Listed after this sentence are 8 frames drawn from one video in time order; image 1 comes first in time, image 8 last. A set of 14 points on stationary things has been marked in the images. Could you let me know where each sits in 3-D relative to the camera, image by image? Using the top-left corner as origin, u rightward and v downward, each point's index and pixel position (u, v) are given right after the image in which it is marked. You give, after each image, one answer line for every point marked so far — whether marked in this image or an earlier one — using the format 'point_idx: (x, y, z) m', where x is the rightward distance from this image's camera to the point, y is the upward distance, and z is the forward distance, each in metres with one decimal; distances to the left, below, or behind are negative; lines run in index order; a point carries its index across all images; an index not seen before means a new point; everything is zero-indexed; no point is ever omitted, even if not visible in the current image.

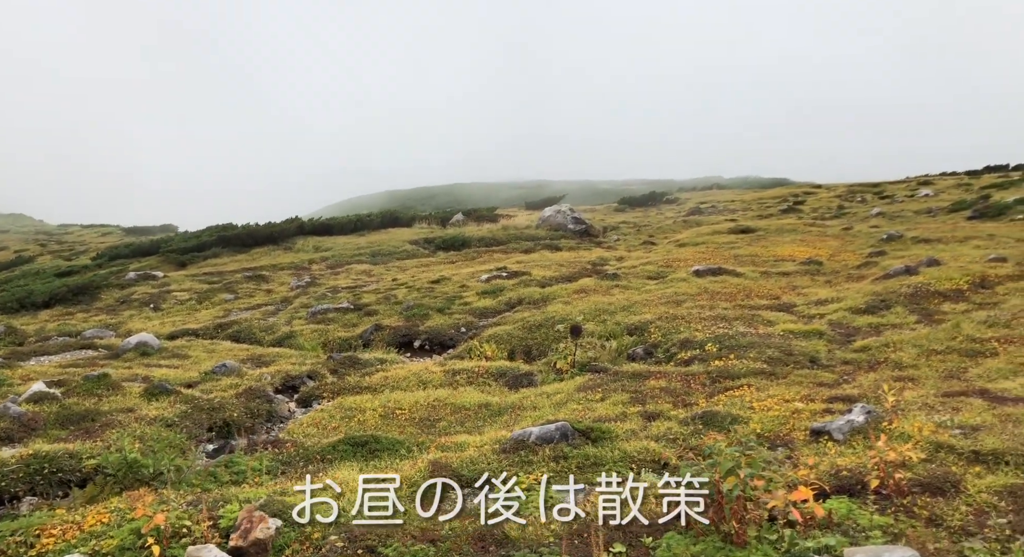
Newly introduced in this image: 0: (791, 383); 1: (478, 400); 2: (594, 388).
0: (+6.0, -2.3, +19.5) m
1: (-0.8, -2.7, +20.1) m
2: (+1.8, -2.4, +19.8) m
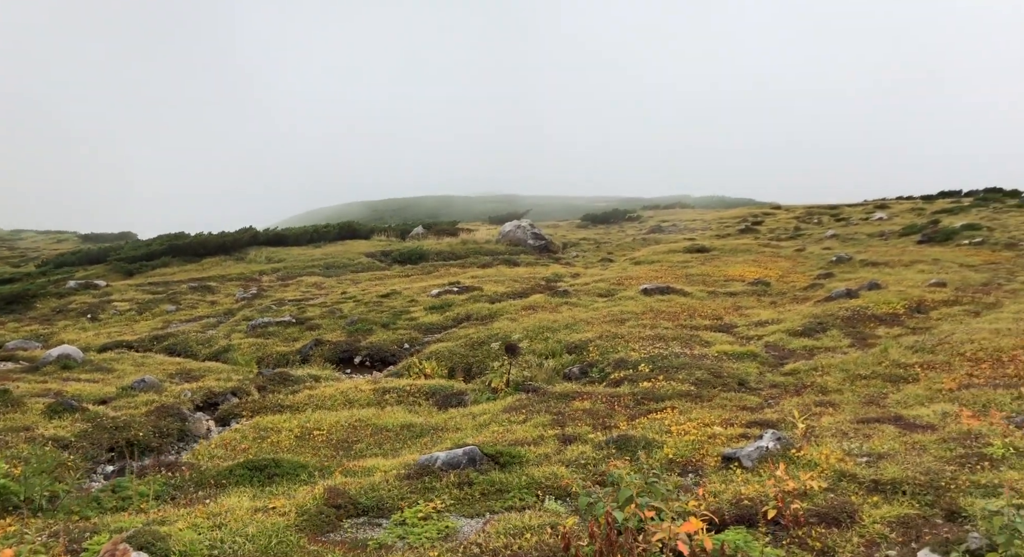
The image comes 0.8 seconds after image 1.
0: (+4.4, -2.8, +19.6) m
1: (-2.5, -3.1, +19.9) m
2: (+0.2, -2.8, +19.7) m
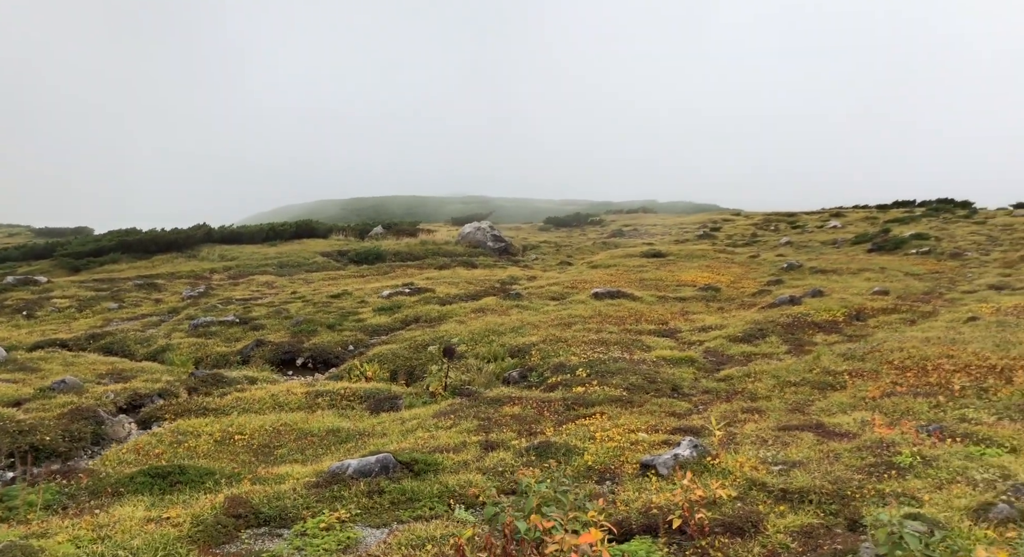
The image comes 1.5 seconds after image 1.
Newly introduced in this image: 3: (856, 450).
0: (+2.9, -3.0, +19.6) m
1: (-4.0, -3.2, +19.6) m
2: (-1.4, -2.9, +19.5) m
3: (+5.6, -2.8, +14.5) m
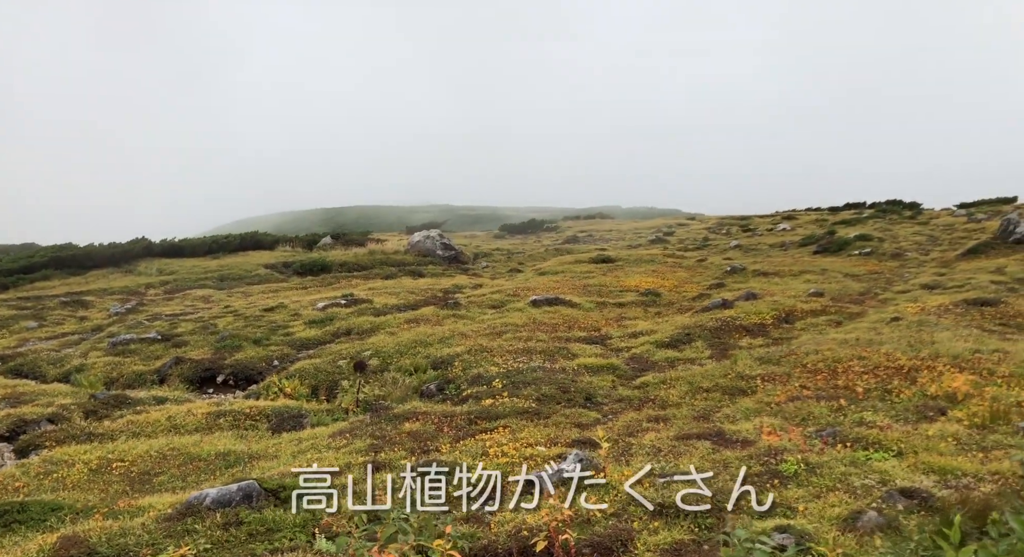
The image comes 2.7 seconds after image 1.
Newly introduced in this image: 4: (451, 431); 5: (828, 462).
0: (+0.7, -3.2, +19.3) m
1: (-6.1, -3.5, +18.9) m
2: (-3.5, -3.2, +19.0) m
3: (+3.7, -2.9, +14.4) m
4: (-1.2, -3.1, +17.9) m
5: (+4.8, -2.8, +13.7) m
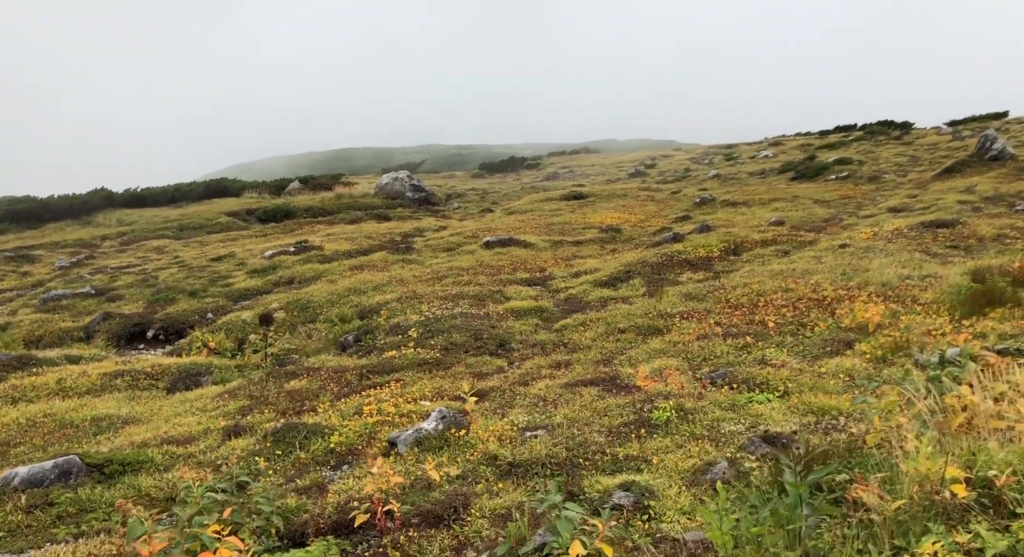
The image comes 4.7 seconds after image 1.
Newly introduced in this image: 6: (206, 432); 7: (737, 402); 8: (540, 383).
0: (-1.4, -2.0, +18.6) m
1: (-8.3, -2.7, +18.0) m
2: (-5.7, -2.3, +18.1) m
3: (+1.7, -2.0, +13.8) m
4: (-3.3, -2.1, +17.1) m
5: (+2.8, -1.9, +13.1) m
6: (-4.8, -2.4, +14.0) m
7: (+3.4, -1.9, +13.4) m
8: (+0.5, -2.0, +17.0) m
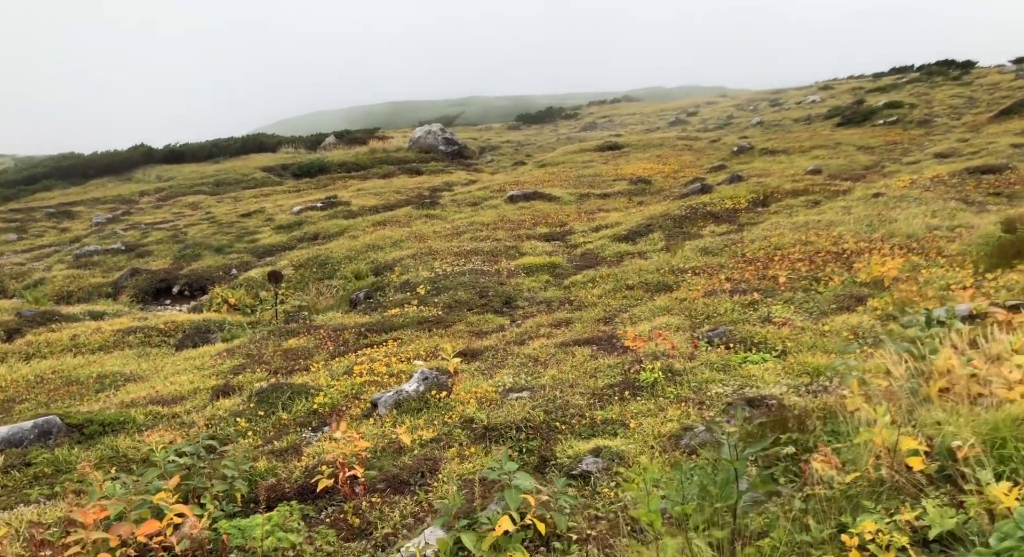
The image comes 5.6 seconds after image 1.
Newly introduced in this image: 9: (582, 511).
0: (-1.4, -1.1, +18.4) m
1: (-8.3, -1.9, +18.2) m
2: (-5.7, -1.4, +18.2) m
3: (+1.5, -1.3, +13.5) m
4: (-3.4, -1.3, +17.1) m
5: (+2.6, -1.3, +12.8) m
6: (-4.9, -1.8, +14.0) m
7: (+3.2, -1.2, +13.1) m
8: (+0.5, -1.2, +16.7) m
9: (+0.7, -2.2, +8.5) m
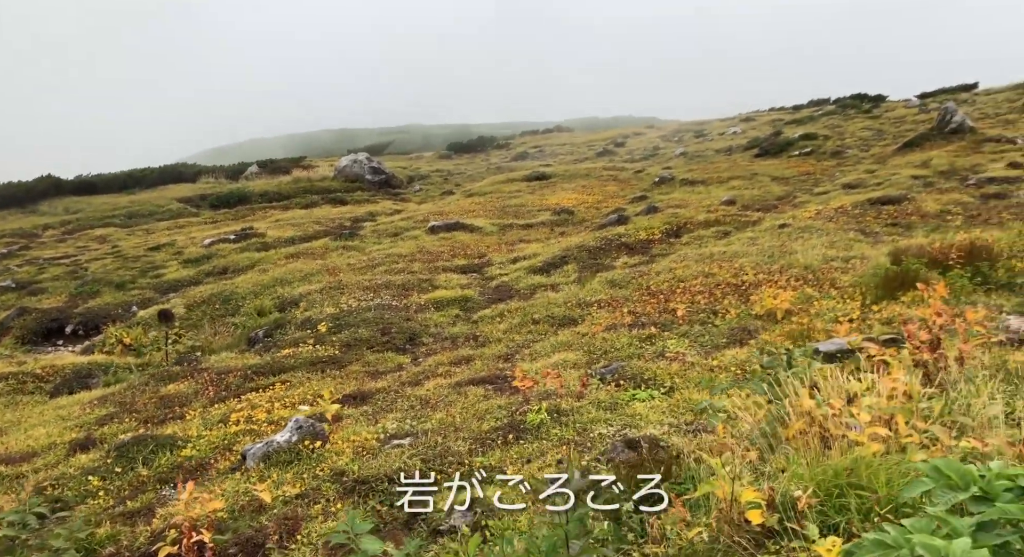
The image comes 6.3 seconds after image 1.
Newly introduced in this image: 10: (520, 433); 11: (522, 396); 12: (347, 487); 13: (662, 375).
0: (-3.5, -1.9, +17.8) m
1: (-10.3, -2.7, +16.9) m
2: (-7.7, -2.2, +17.1) m
3: (-0.2, -1.9, +13.0) m
4: (-5.3, -2.0, +16.2) m
5: (+1.0, -1.8, +12.4) m
6: (-6.6, -2.4, +13.0) m
7: (+1.5, -1.8, +12.8) m
8: (-1.5, -1.9, +16.2) m
9: (-0.6, -2.6, +8.0) m
10: (+0.1, -2.0, +11.8) m
11: (+0.3, -1.8, +13.6) m
12: (-1.8, -2.3, +10.1) m
13: (+2.4, -1.5, +14.2) m
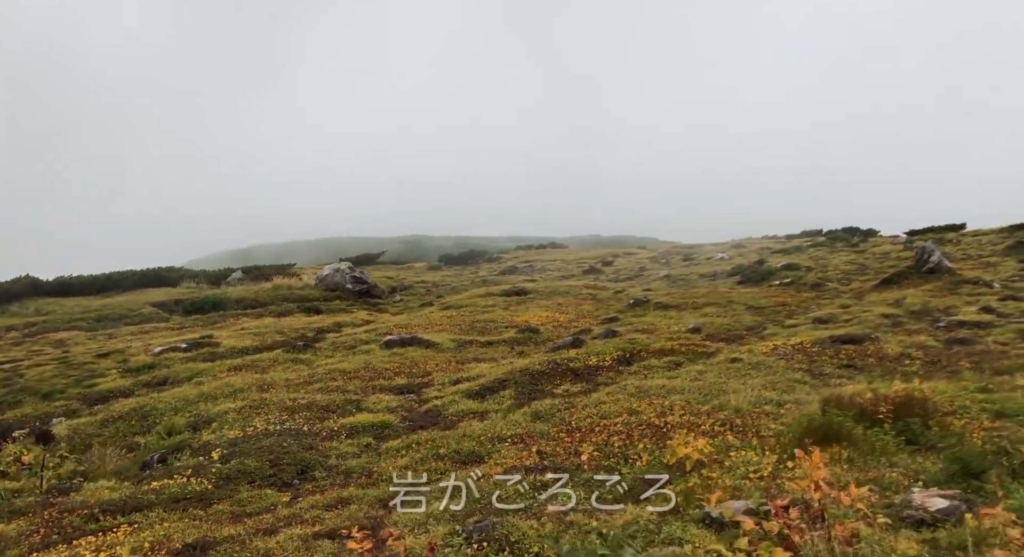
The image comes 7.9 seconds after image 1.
0: (-5.7, -4.3, +16.1) m
1: (-12.5, -4.7, +15.0) m
2: (-9.9, -4.4, +15.3) m
3: (-2.2, -3.8, +11.5) m
4: (-7.5, -4.1, +14.5) m
5: (-1.1, -3.7, +10.9) m
6: (-8.7, -4.0, +11.3) m
7: (-0.5, -3.7, +11.3) m
8: (-3.6, -4.1, +14.6) m
9: (-2.6, -3.8, +6.3) m
10: (-1.9, -3.8, +10.2) m
11: (-1.8, -3.7, +12.1) m
12: (-3.9, -3.8, +8.5) m
13: (+0.3, -3.7, +12.7) m
